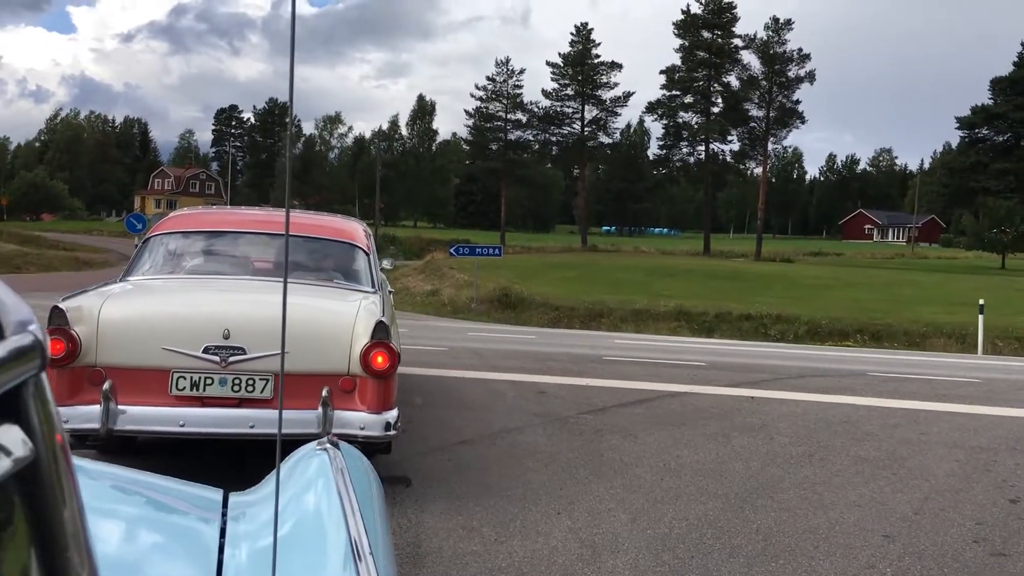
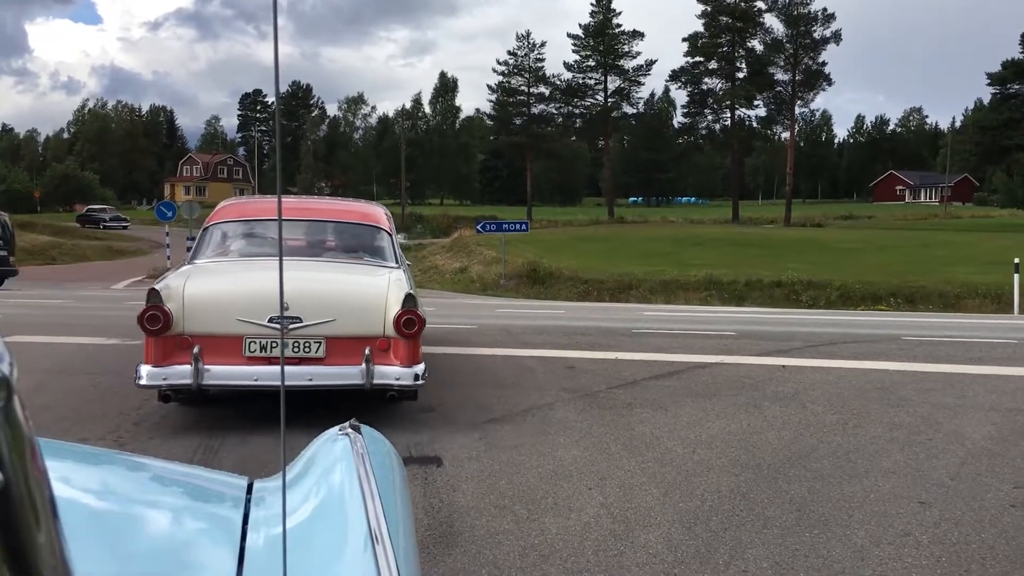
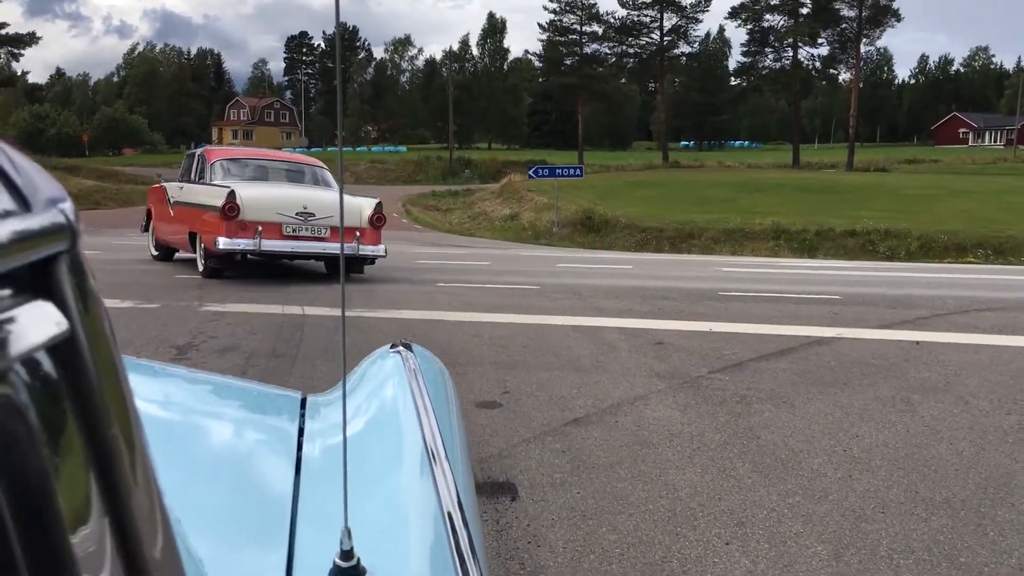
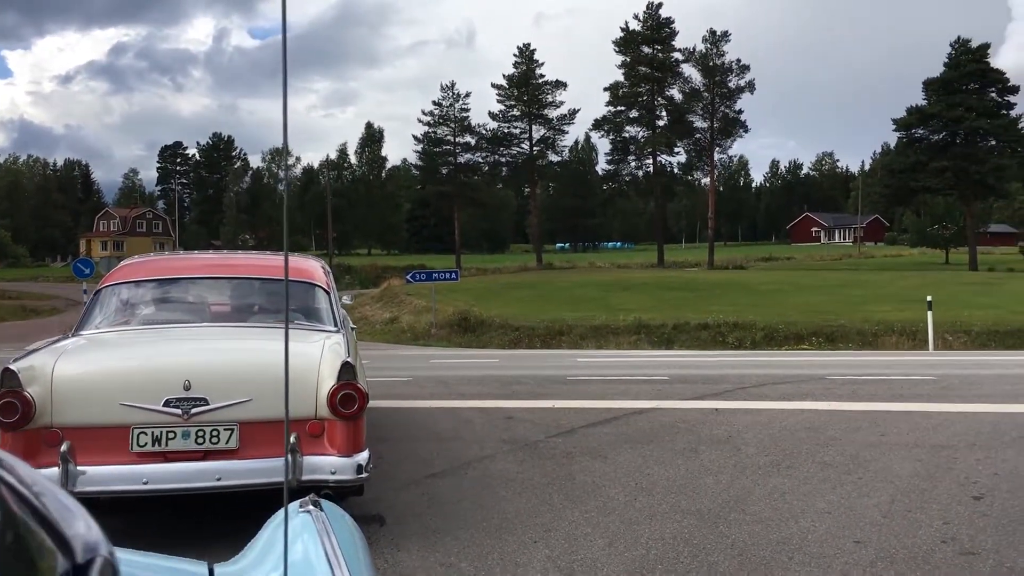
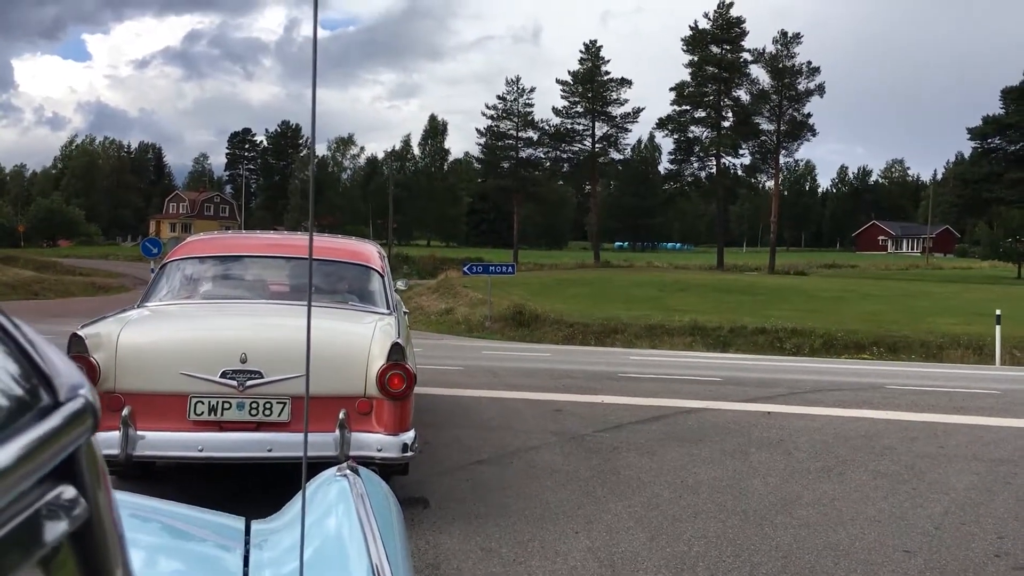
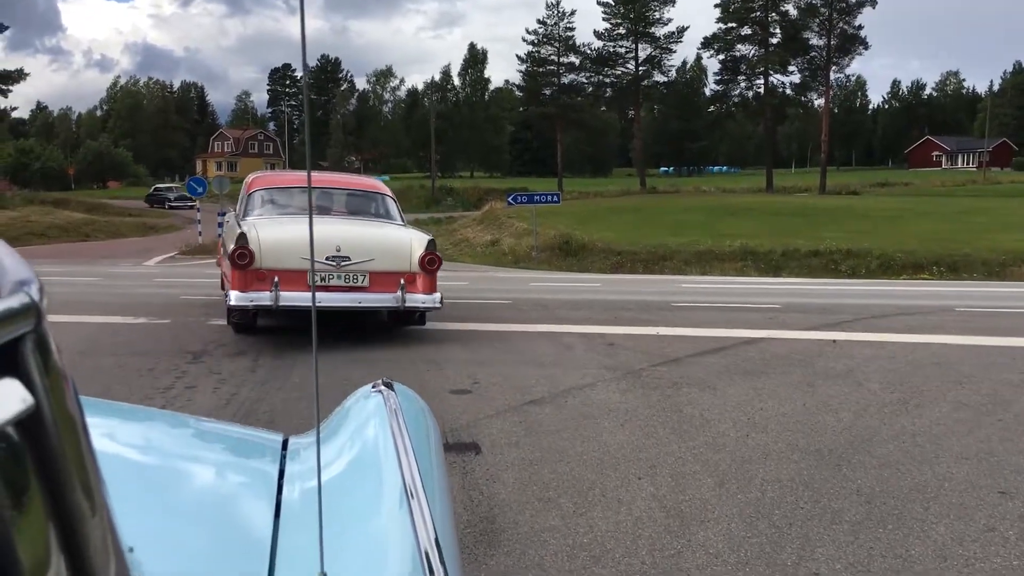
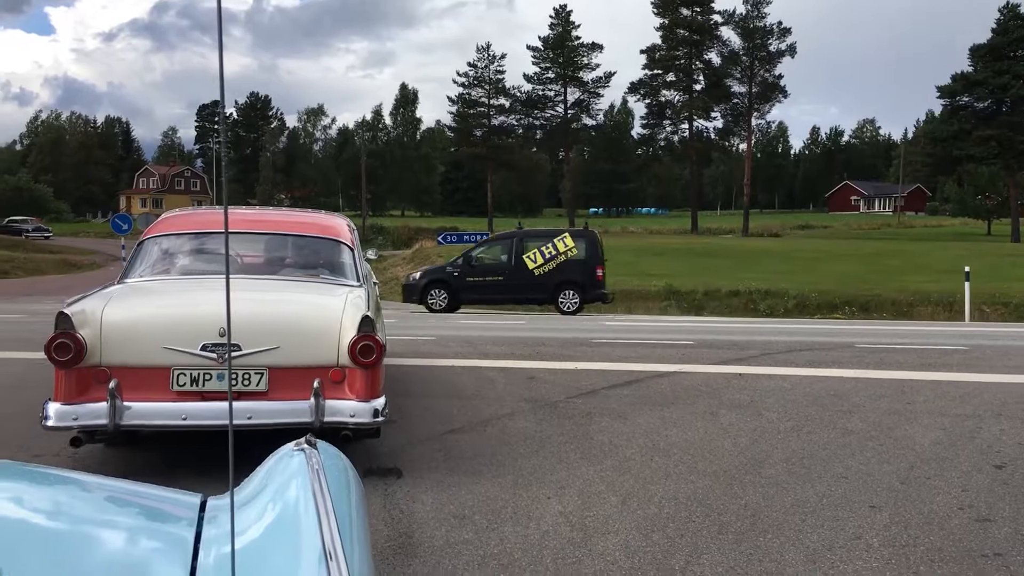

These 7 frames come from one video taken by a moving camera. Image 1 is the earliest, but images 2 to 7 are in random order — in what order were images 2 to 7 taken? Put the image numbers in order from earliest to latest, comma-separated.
5, 4, 7, 2, 6, 3
